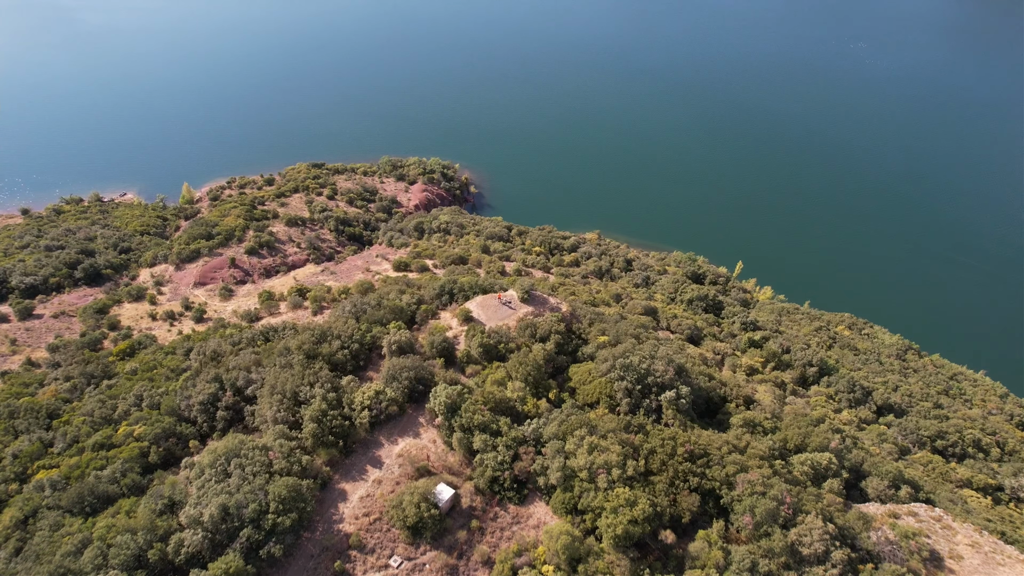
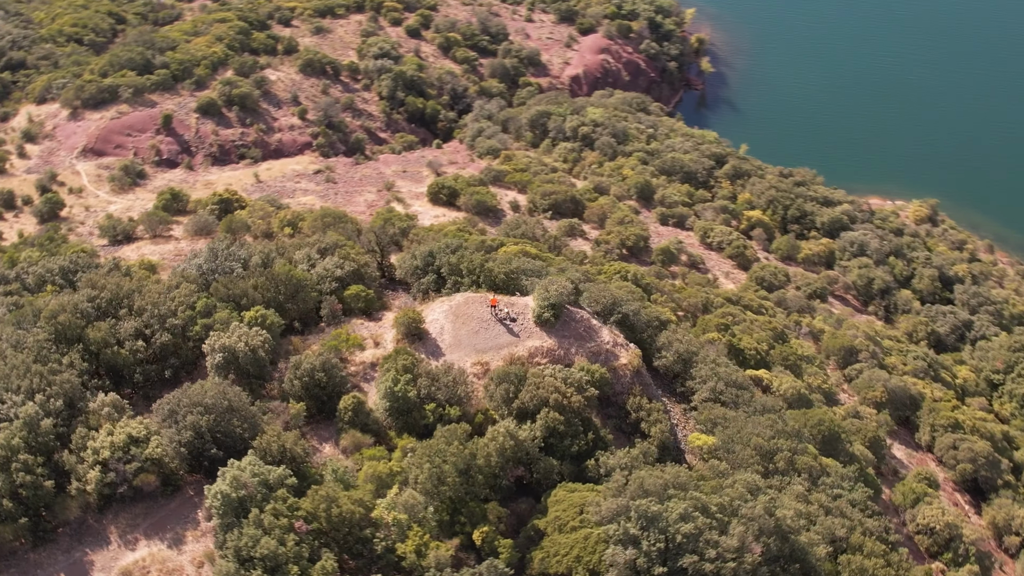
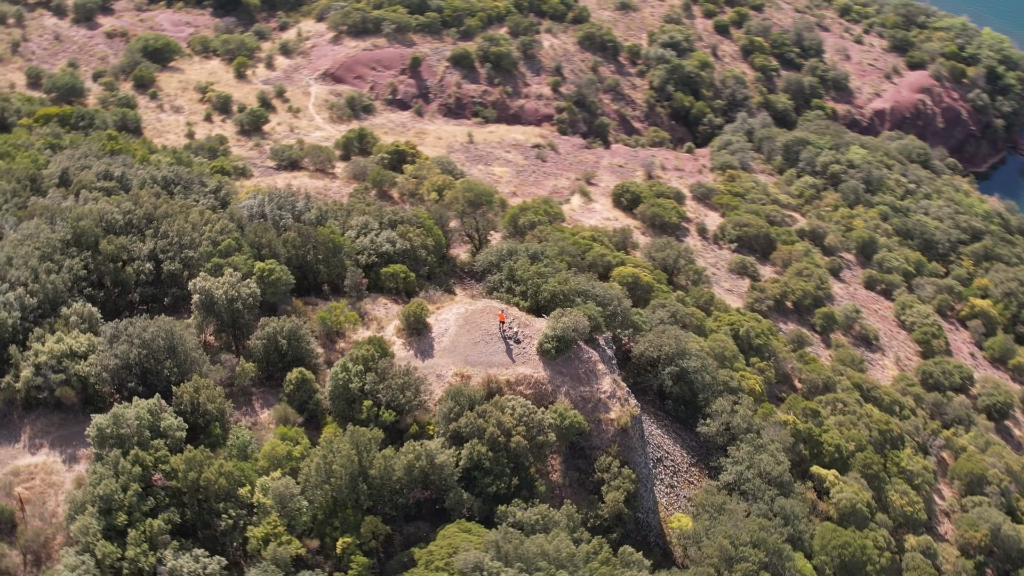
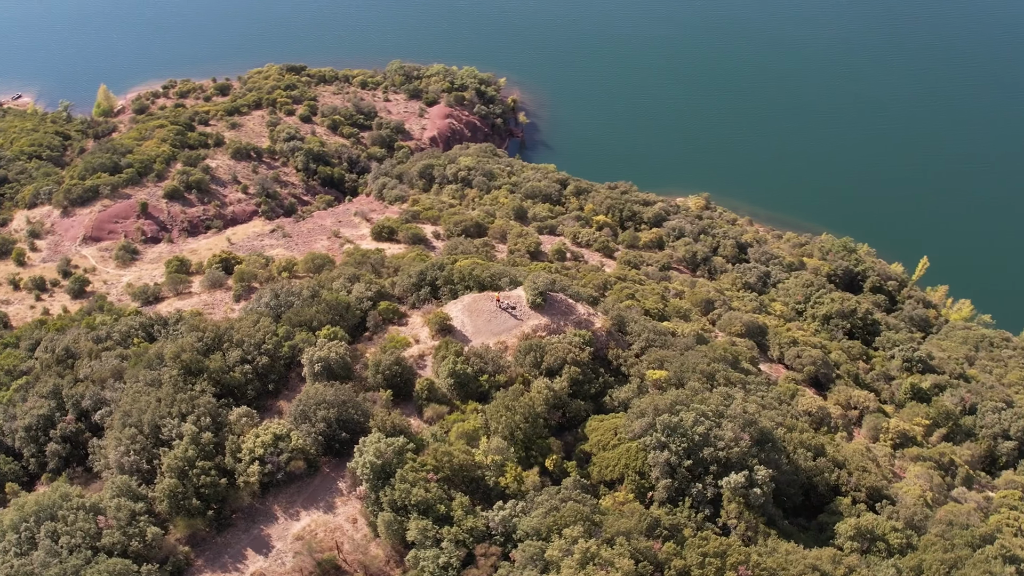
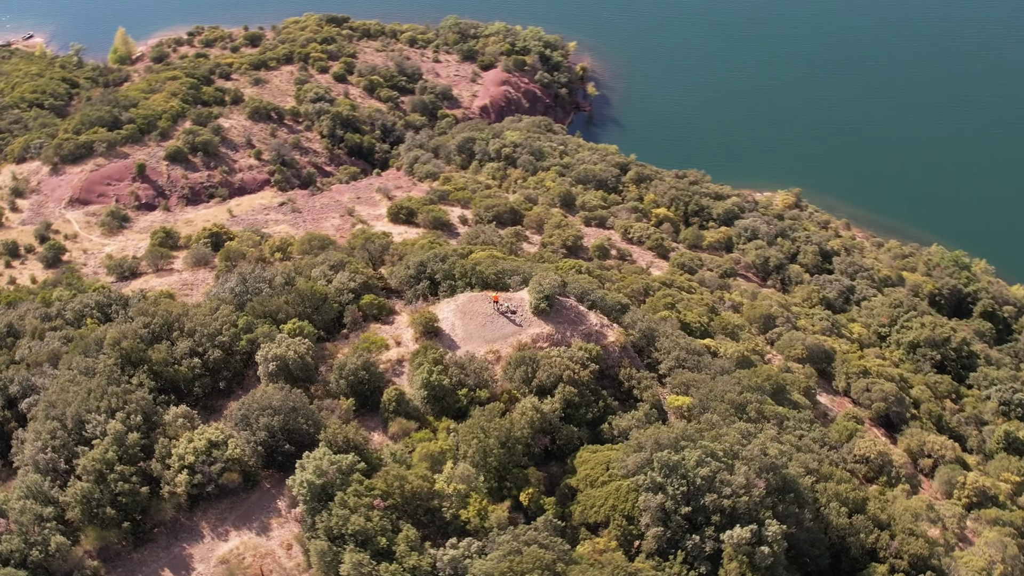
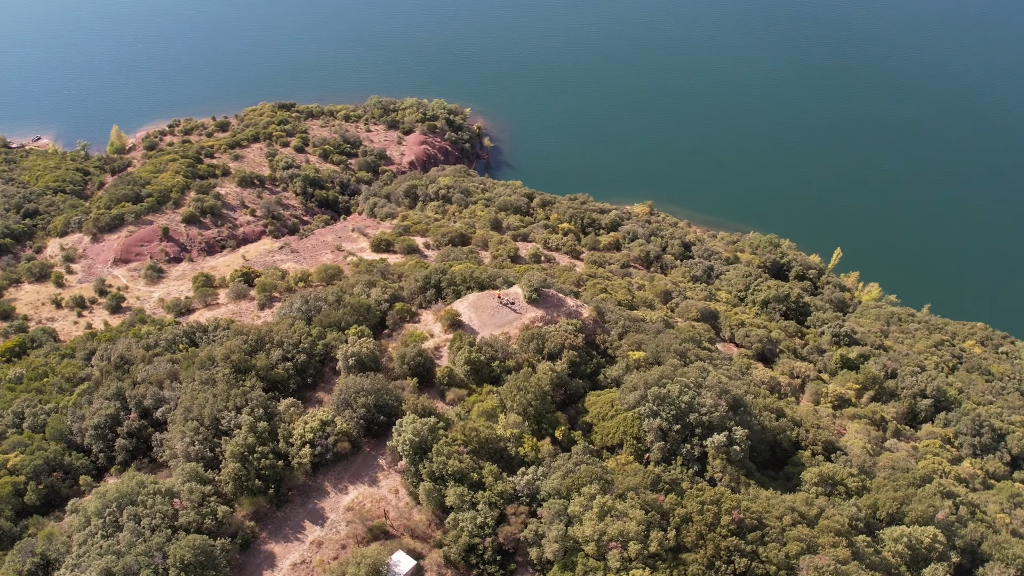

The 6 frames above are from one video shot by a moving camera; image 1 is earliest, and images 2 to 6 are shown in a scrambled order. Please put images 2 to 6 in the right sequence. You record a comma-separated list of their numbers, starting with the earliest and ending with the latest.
6, 4, 5, 2, 3
